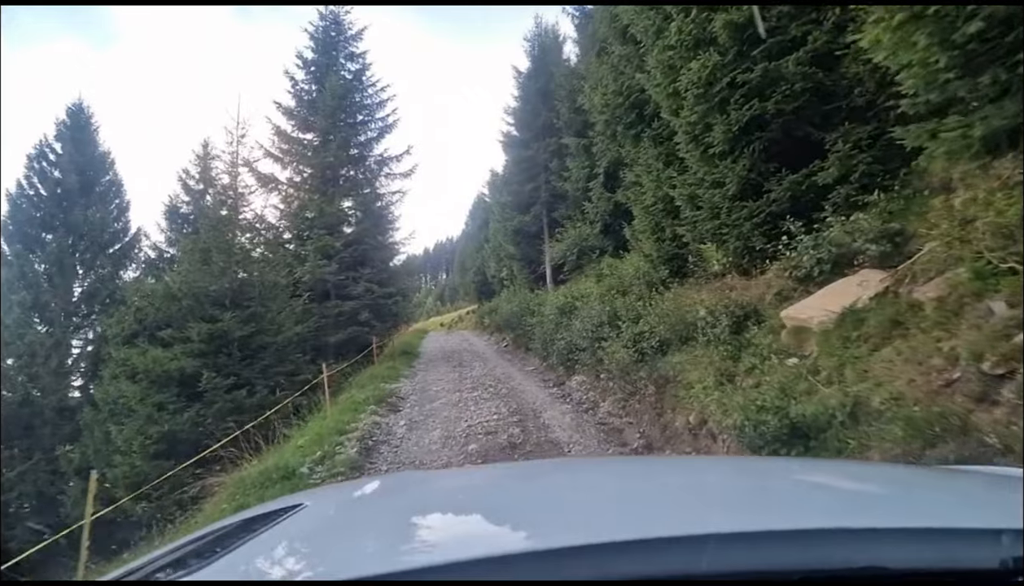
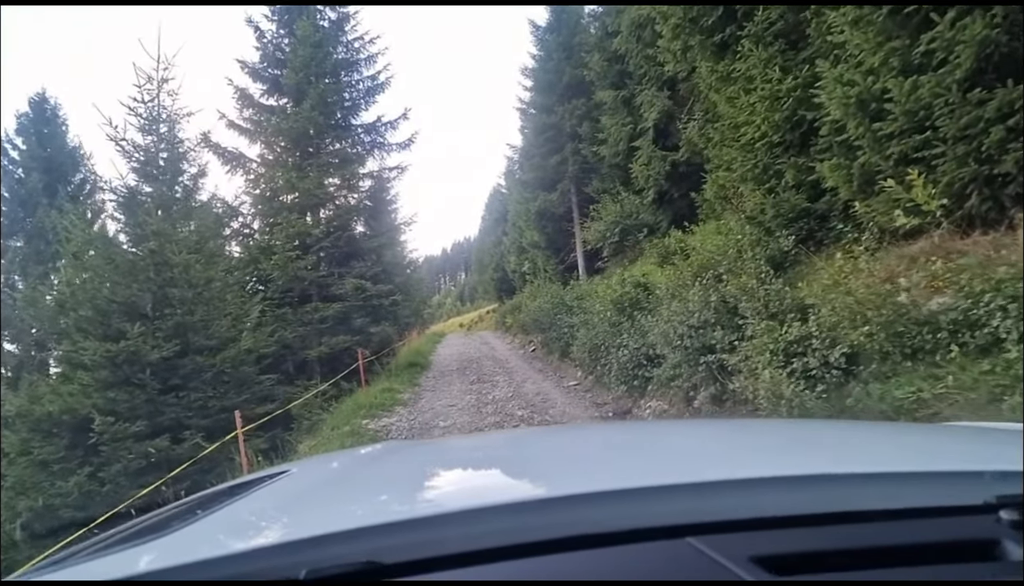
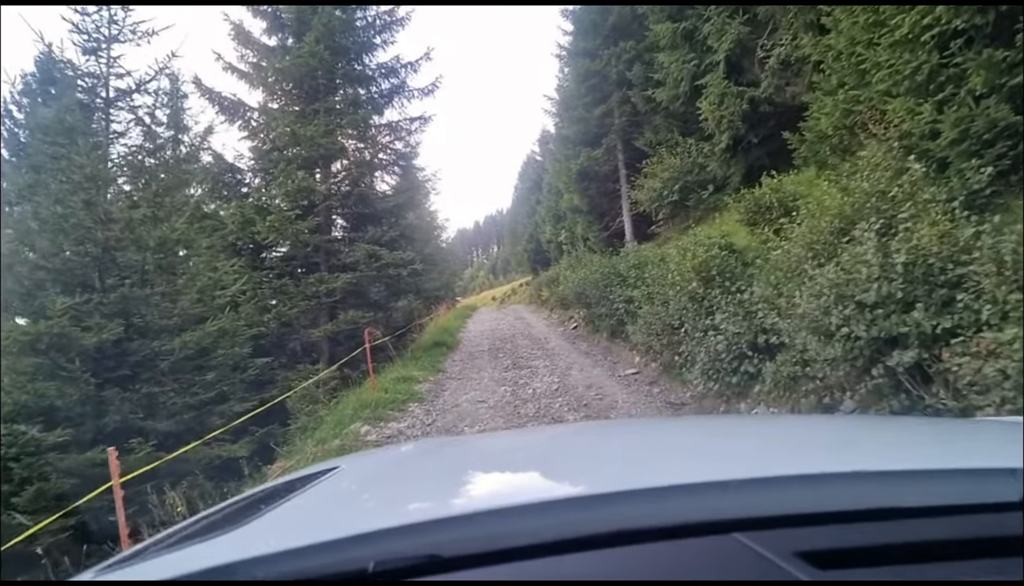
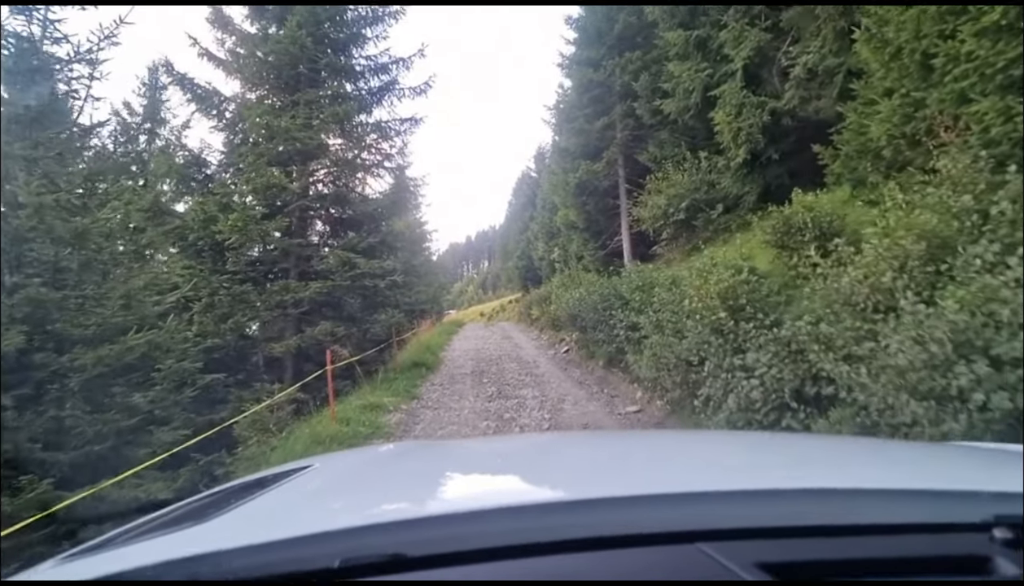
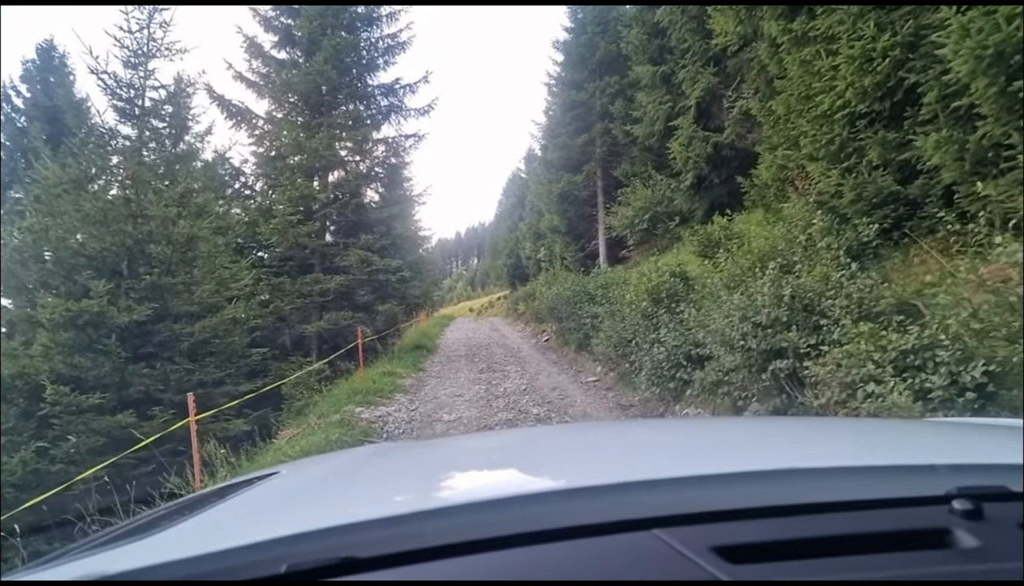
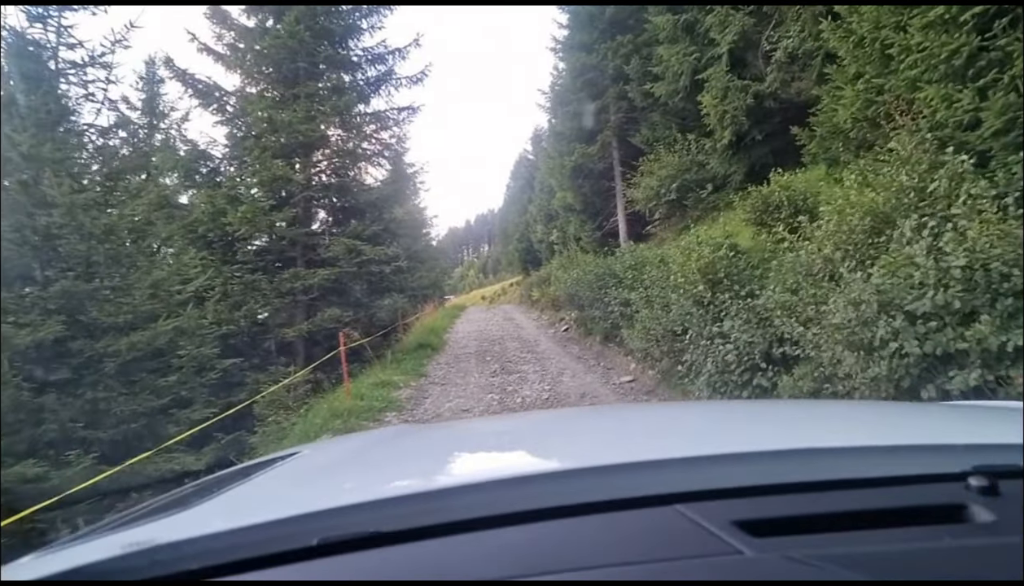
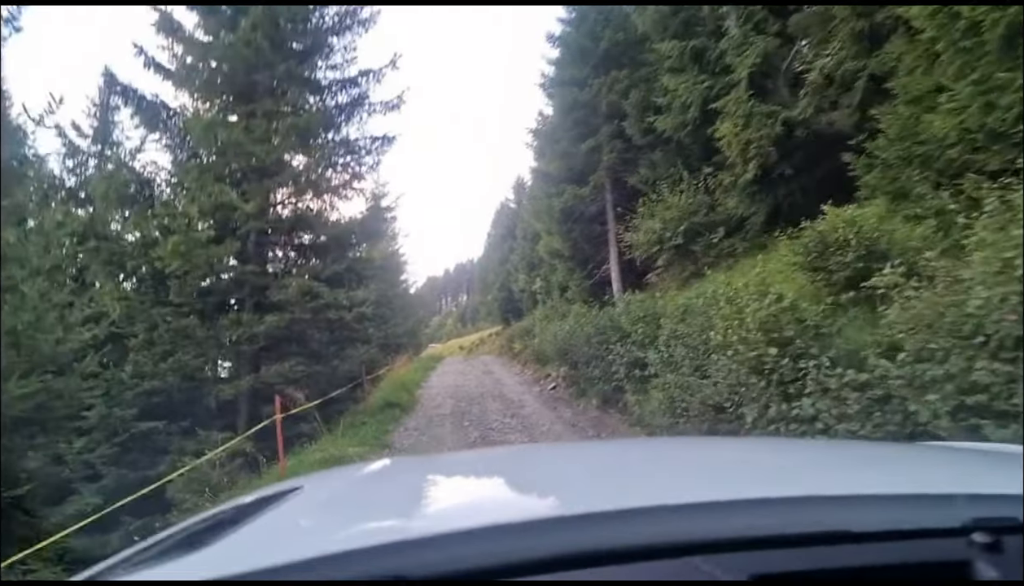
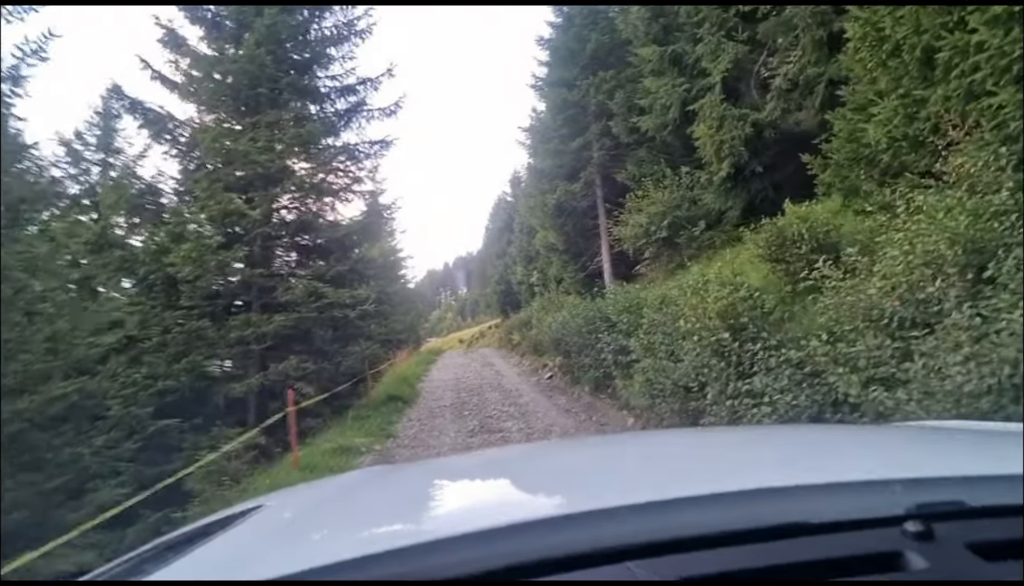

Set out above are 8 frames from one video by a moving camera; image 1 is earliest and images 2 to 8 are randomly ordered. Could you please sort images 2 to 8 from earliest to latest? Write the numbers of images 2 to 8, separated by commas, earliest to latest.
2, 5, 3, 6, 4, 8, 7
